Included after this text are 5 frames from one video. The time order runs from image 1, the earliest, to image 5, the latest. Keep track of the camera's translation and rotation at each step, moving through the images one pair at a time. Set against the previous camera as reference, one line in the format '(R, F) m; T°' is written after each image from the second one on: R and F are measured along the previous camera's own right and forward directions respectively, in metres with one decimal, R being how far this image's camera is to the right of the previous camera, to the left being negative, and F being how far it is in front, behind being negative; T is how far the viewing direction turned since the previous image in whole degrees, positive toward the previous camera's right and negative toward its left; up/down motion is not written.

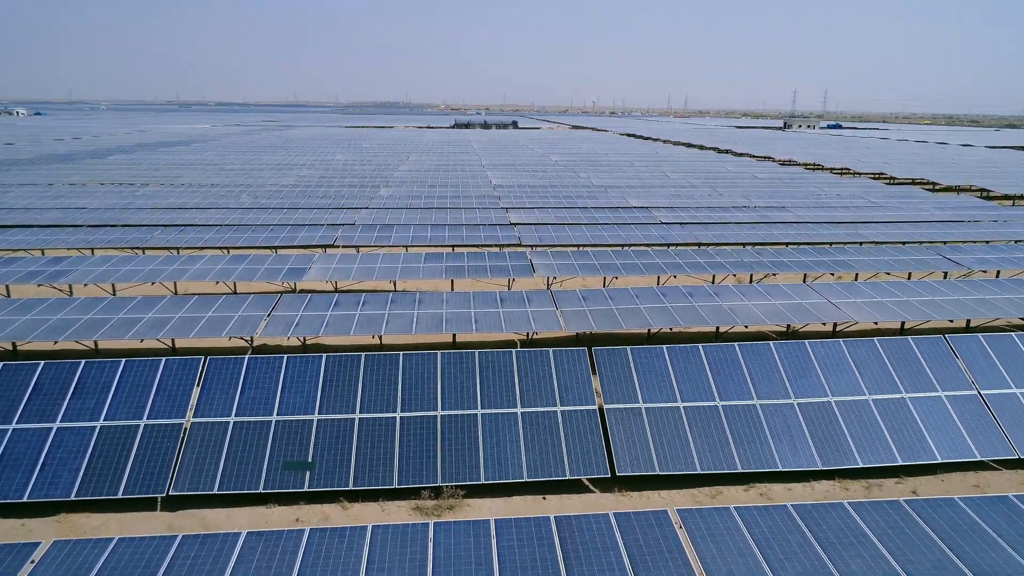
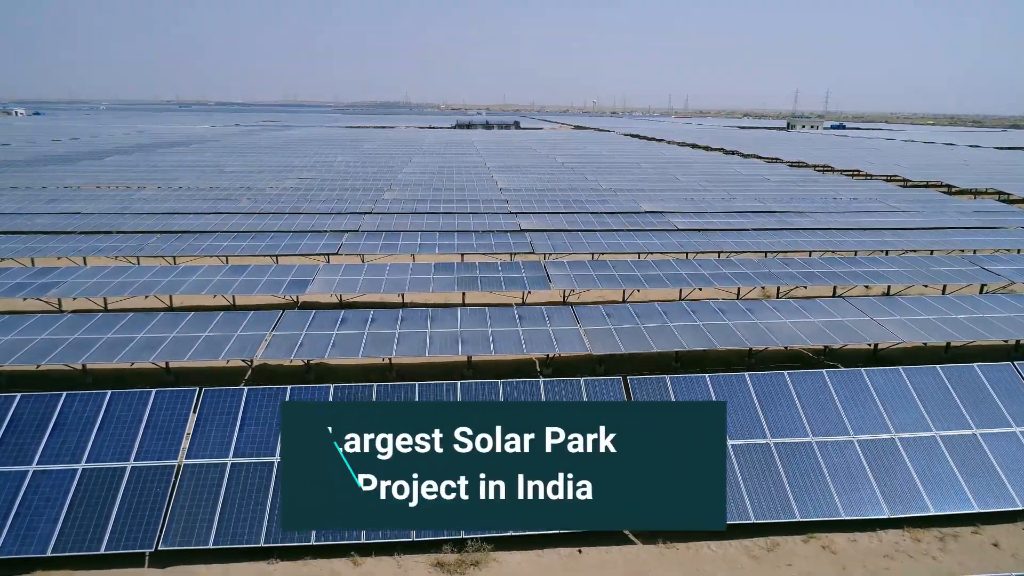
(-0.3, +0.8) m; 0°
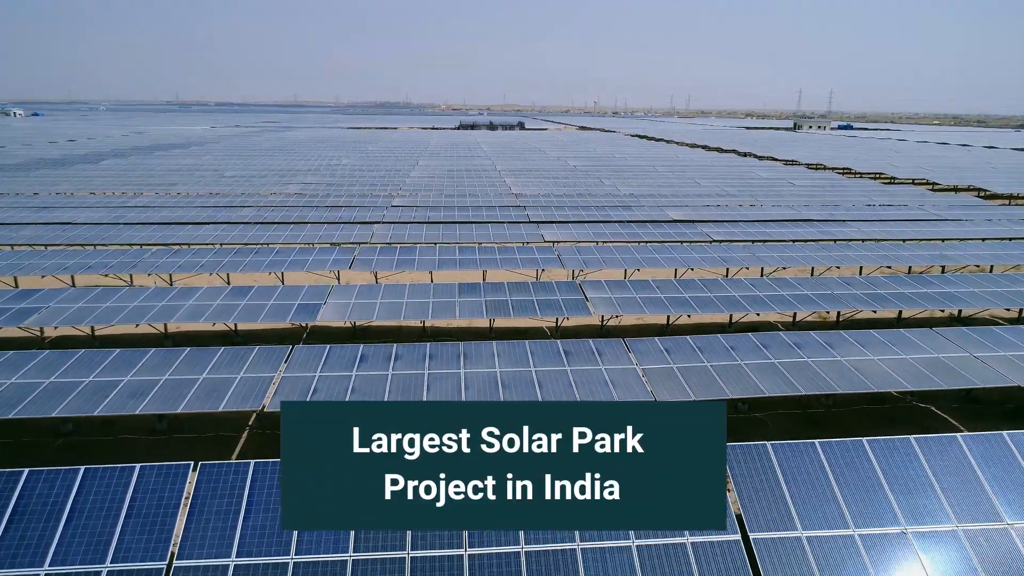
(-0.7, +1.4) m; 0°
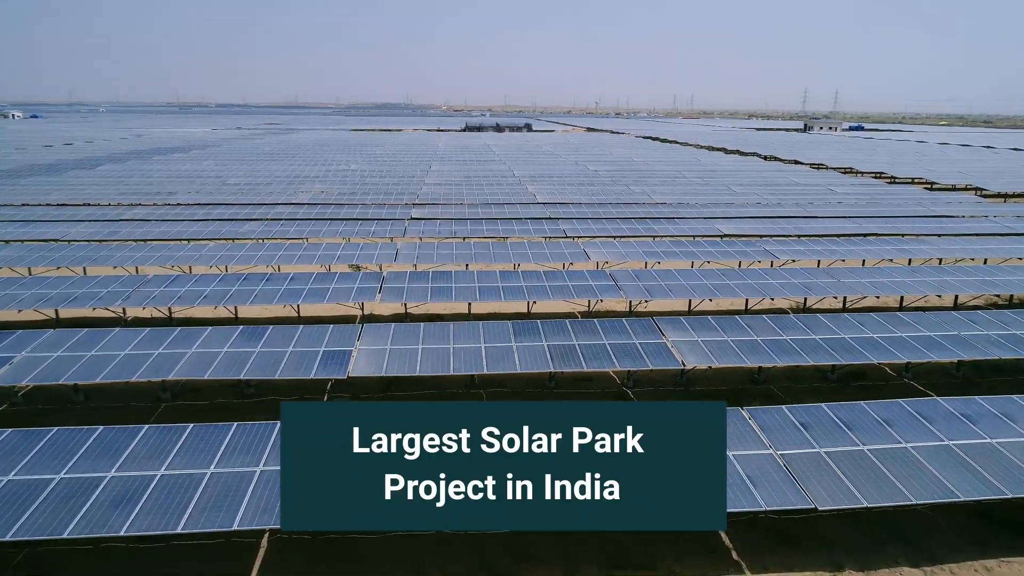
(-1.1, +2.1) m; 0°
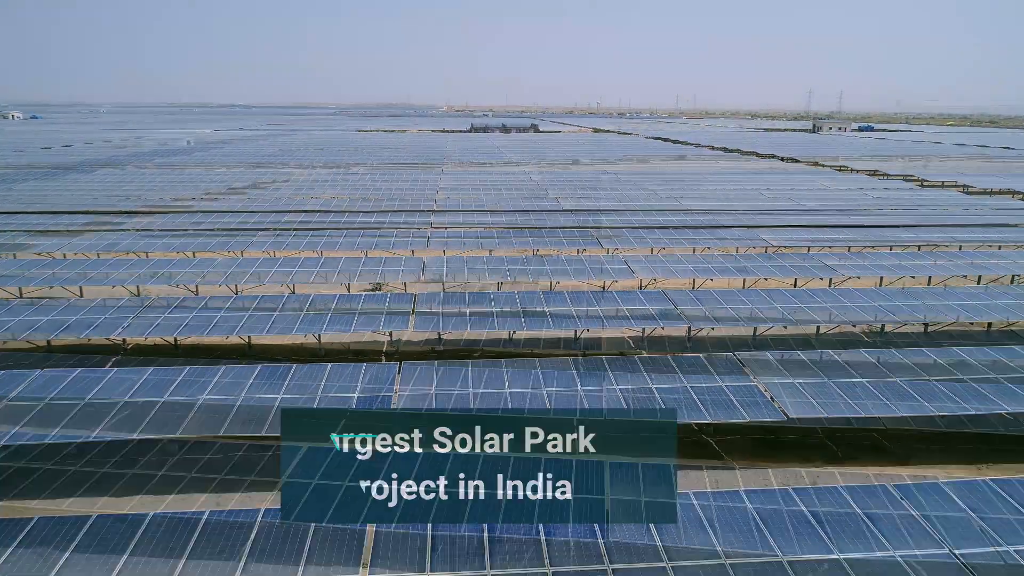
(-0.9, +1.5) m; 0°
